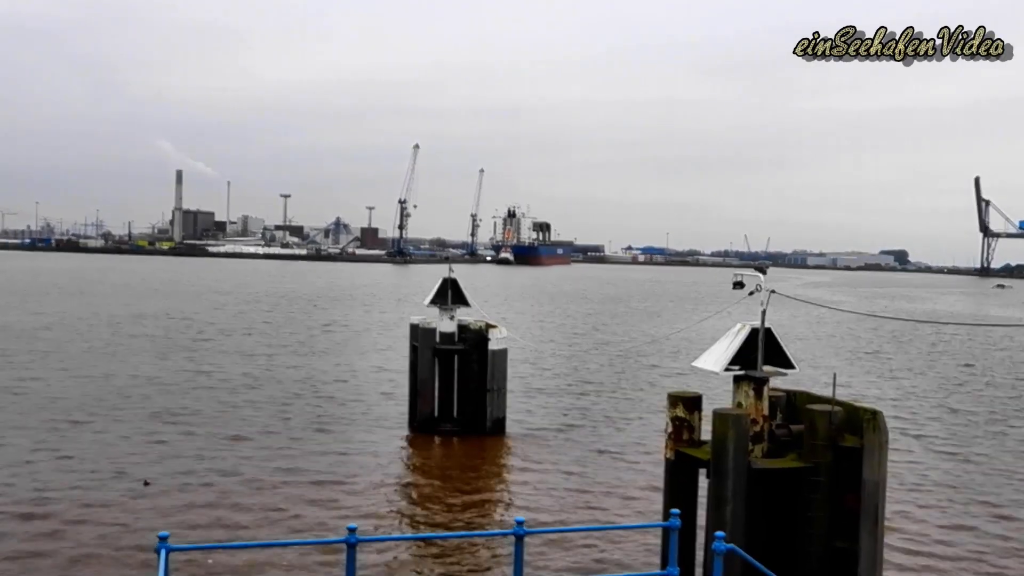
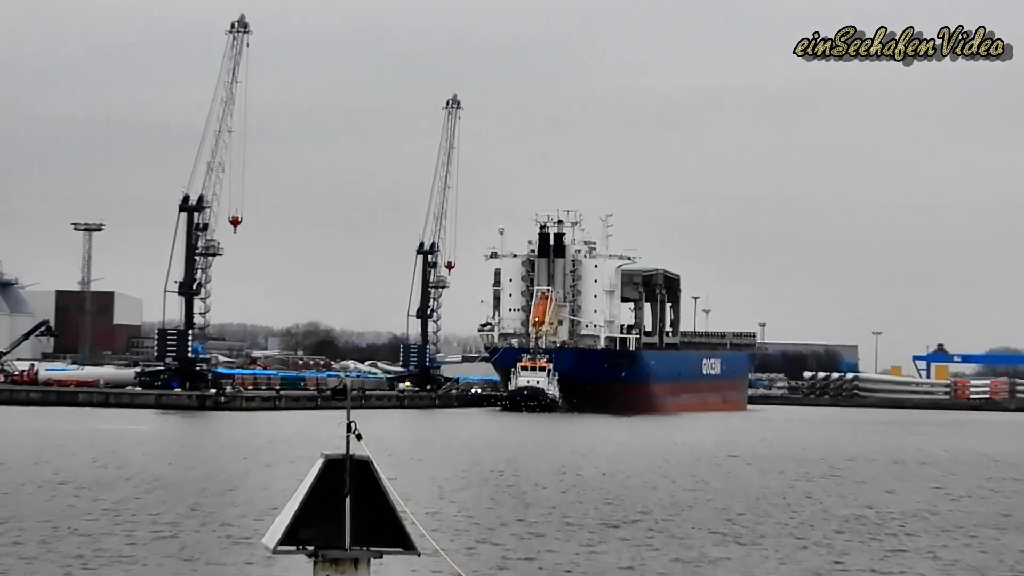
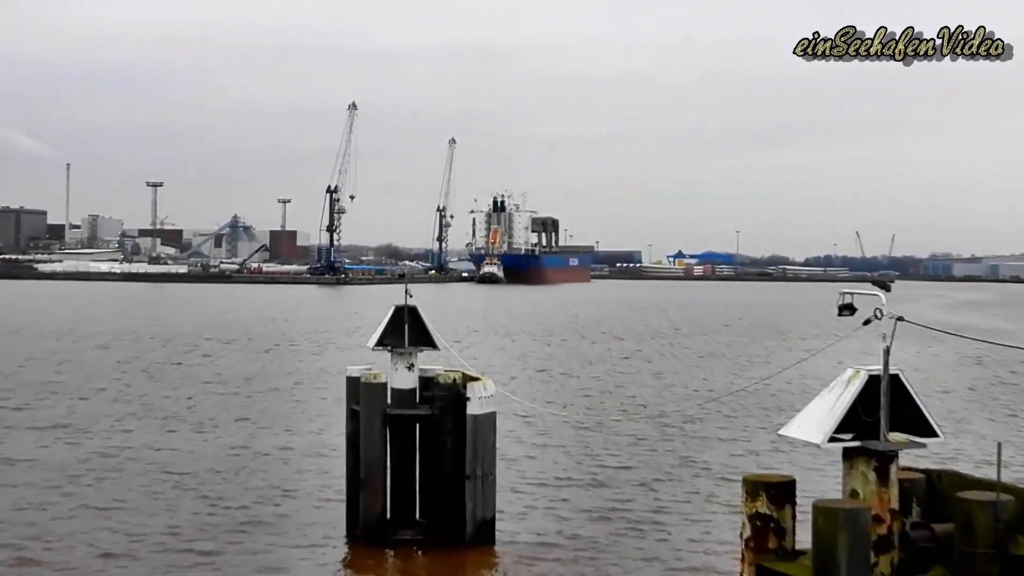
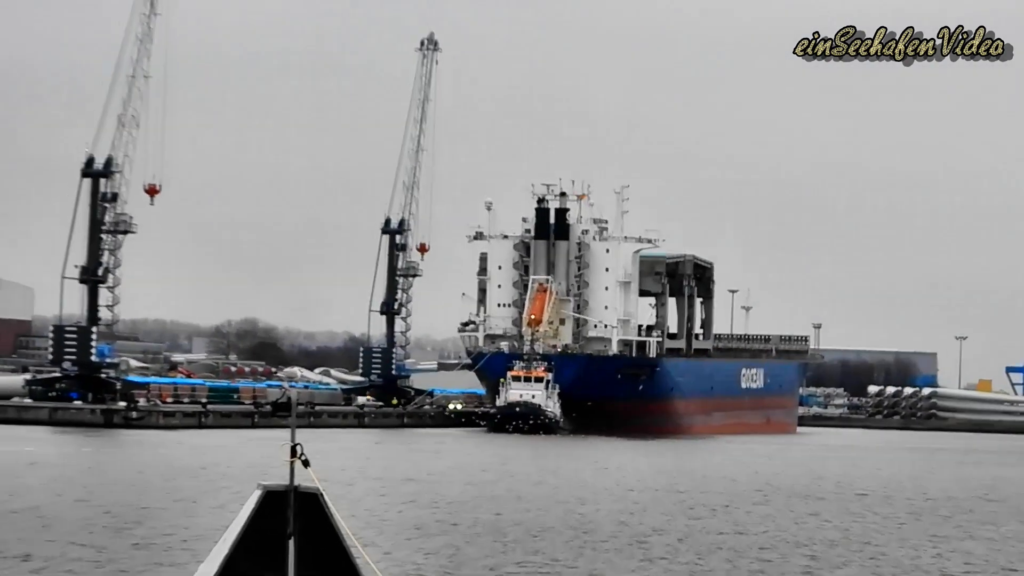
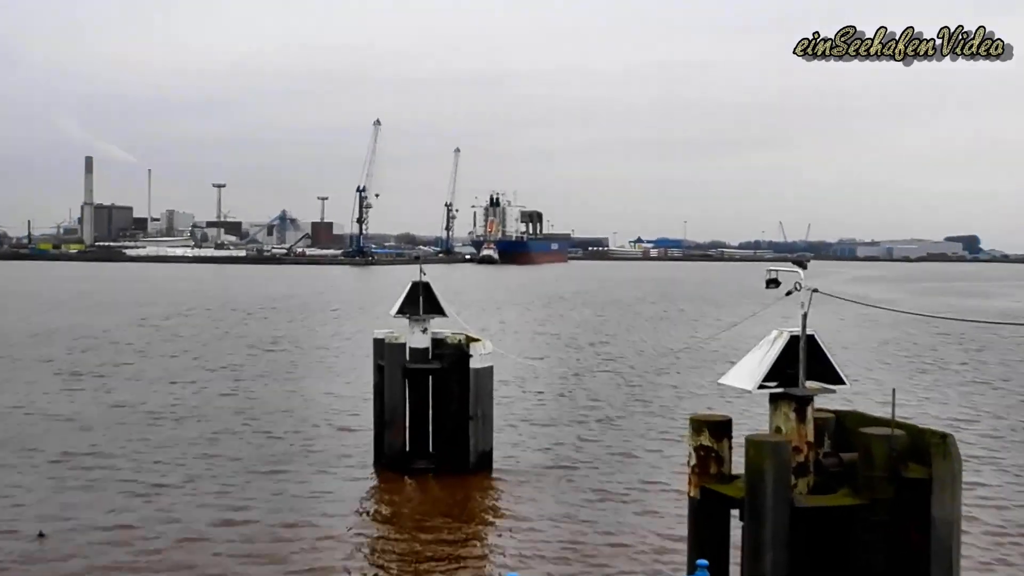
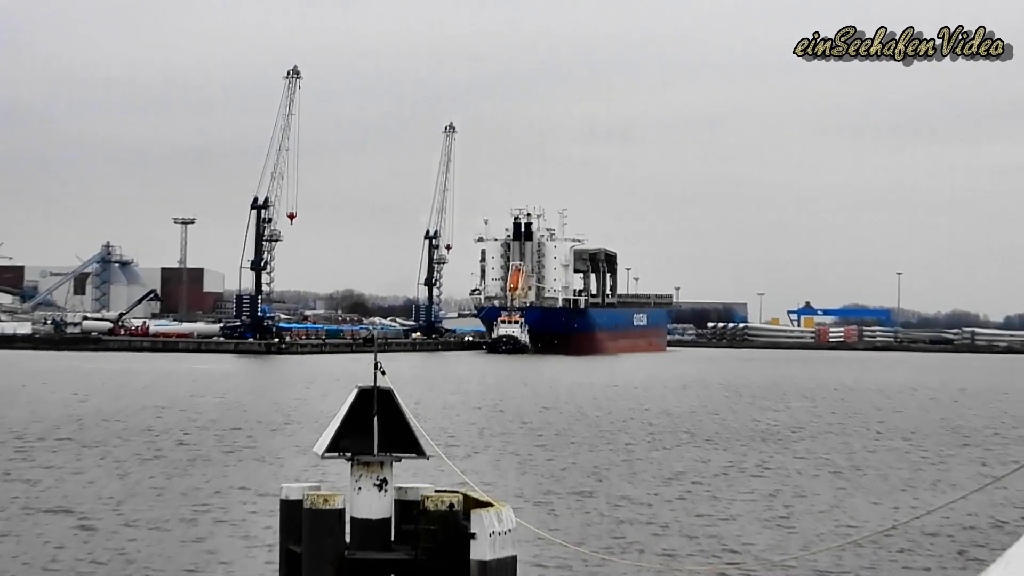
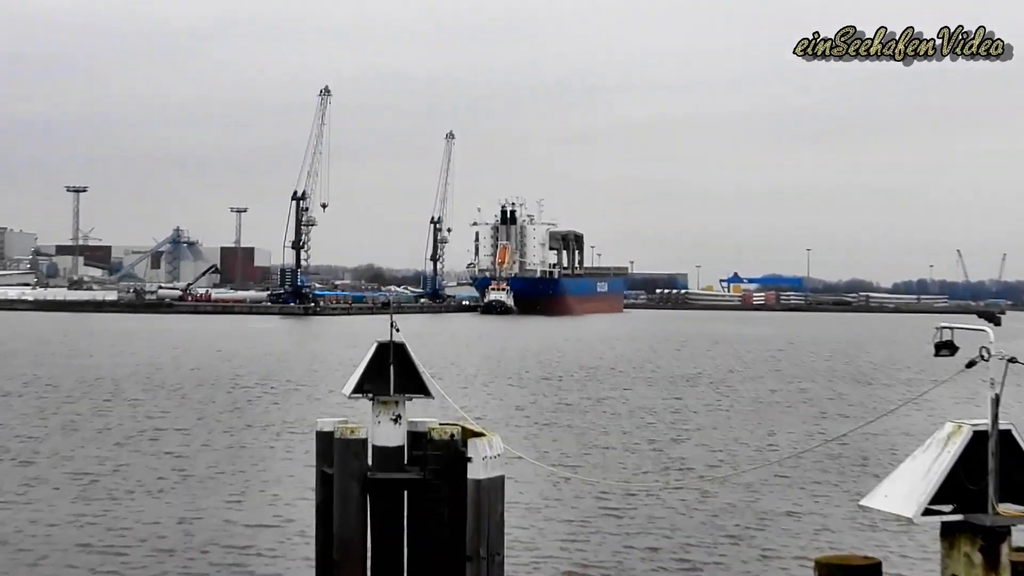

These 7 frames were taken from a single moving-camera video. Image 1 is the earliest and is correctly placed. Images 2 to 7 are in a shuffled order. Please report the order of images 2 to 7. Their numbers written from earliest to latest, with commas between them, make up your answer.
5, 3, 7, 6, 2, 4
